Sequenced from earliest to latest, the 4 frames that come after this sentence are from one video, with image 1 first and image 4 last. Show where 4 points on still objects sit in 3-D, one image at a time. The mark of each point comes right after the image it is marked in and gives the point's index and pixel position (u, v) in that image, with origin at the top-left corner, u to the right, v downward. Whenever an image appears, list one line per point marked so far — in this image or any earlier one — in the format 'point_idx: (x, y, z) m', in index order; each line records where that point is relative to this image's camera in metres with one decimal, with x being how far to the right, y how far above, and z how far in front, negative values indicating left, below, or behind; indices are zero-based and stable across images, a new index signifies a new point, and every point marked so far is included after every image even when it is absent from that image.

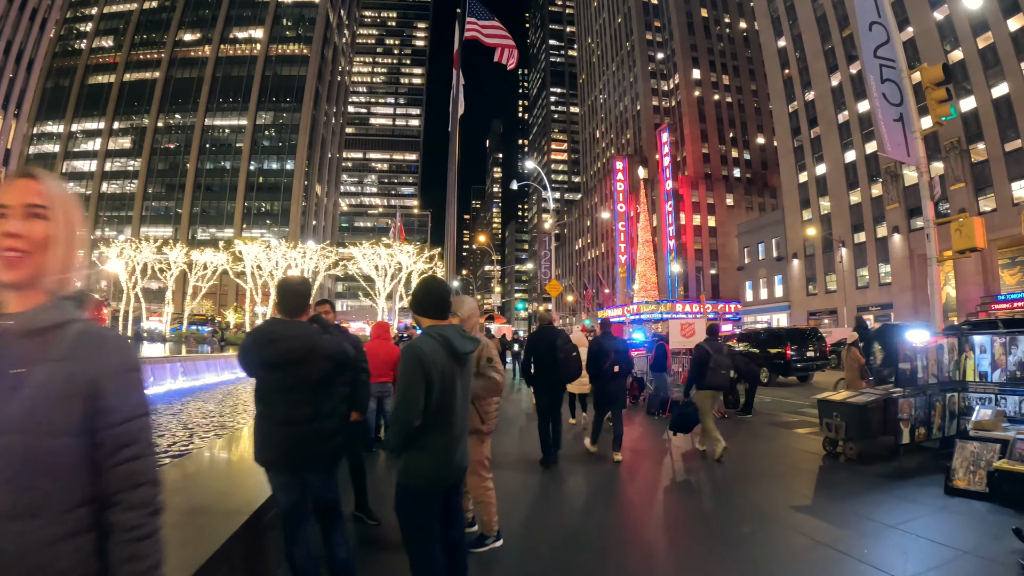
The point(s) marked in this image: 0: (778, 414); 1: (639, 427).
0: (+6.7, -3.2, +12.8) m
1: (+2.9, -3.0, +11.7) m
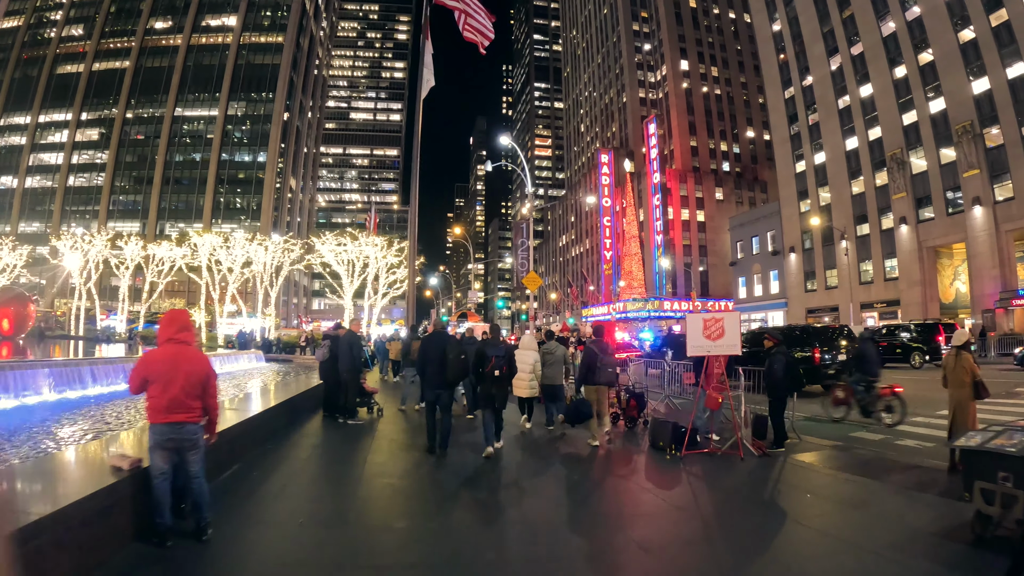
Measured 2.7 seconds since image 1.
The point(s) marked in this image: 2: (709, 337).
0: (+5.8, -2.9, +9.3) m
1: (+2.1, -2.6, +8.1) m
2: (+3.0, -0.8, +7.9) m
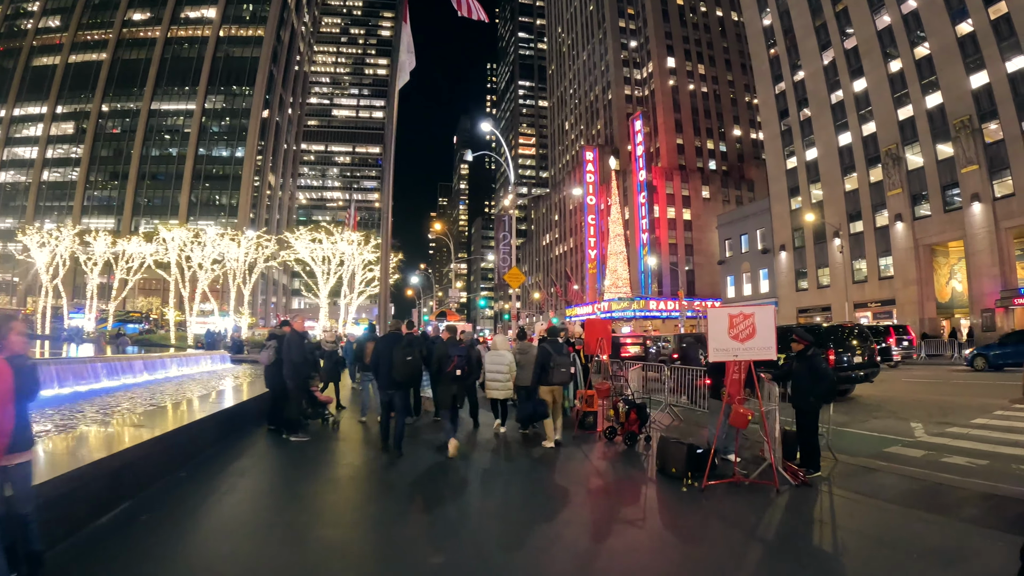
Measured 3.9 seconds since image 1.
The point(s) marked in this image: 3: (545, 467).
0: (+5.5, -2.8, +7.7) m
1: (+1.7, -2.5, +6.4) m
2: (+2.7, -0.6, +6.2) m
3: (+0.5, -2.6, +7.6) m
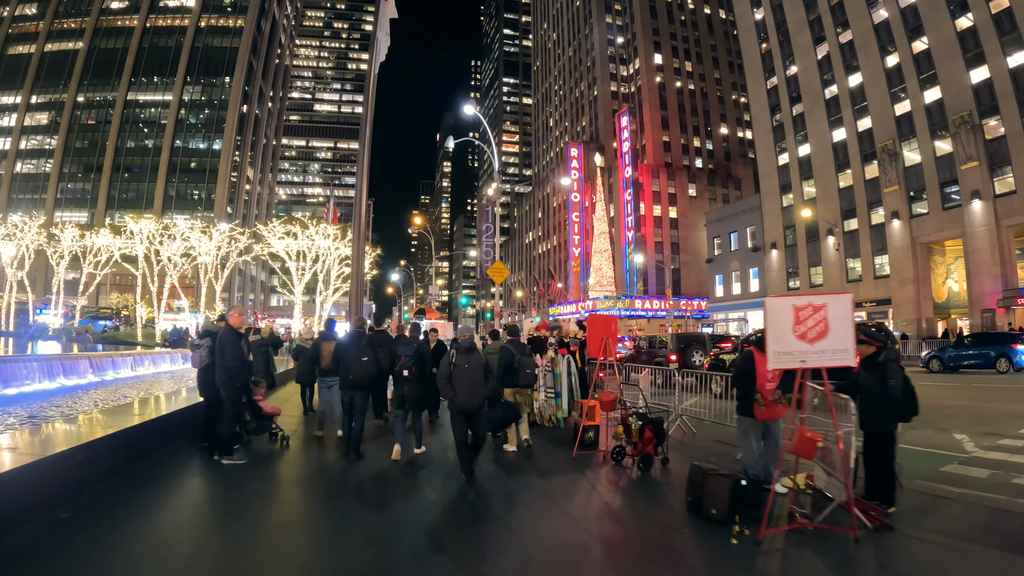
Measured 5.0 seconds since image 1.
0: (+5.3, -2.6, +6.2) m
1: (+1.6, -2.3, +4.7) m
2: (+2.6, -0.4, +4.6) m
3: (+0.3, -2.4, +5.9) m
